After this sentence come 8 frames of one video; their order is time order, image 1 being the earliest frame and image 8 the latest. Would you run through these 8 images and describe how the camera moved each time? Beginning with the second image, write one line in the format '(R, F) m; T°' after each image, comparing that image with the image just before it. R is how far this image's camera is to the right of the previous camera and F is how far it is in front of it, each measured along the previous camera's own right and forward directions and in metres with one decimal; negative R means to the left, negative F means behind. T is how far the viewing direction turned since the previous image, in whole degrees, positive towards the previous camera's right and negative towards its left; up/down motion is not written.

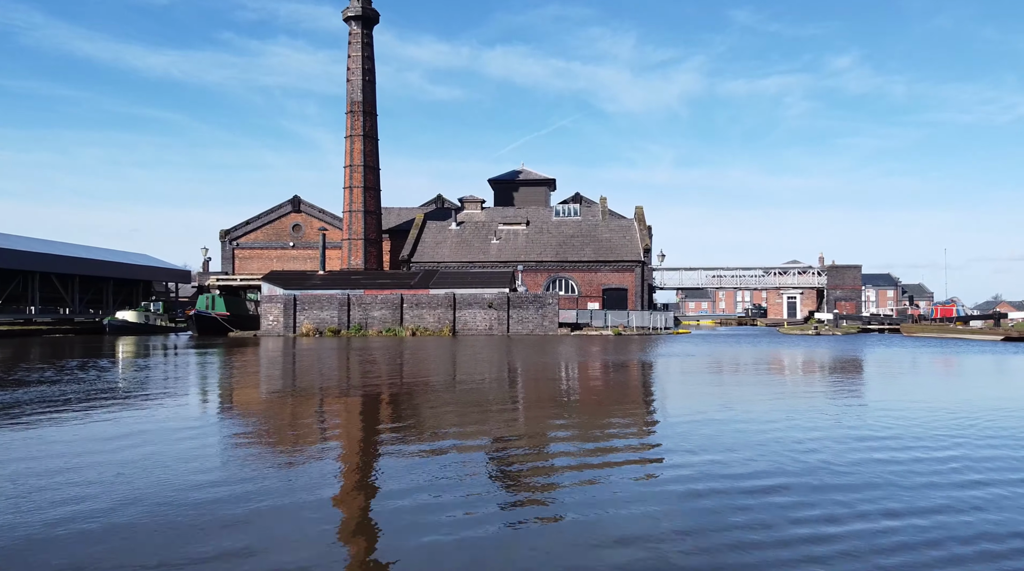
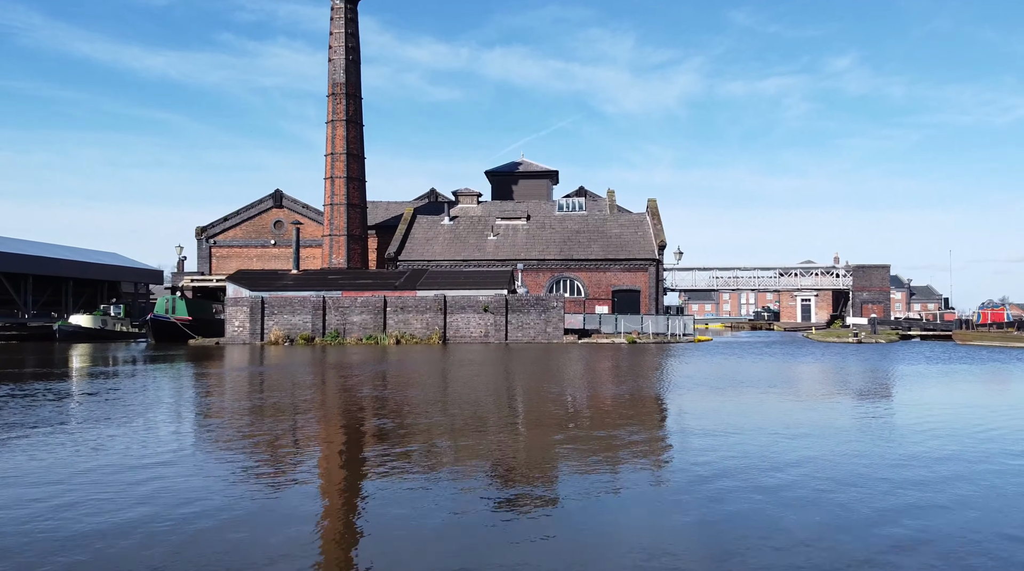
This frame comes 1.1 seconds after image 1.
(0.0, +4.8) m; 0°
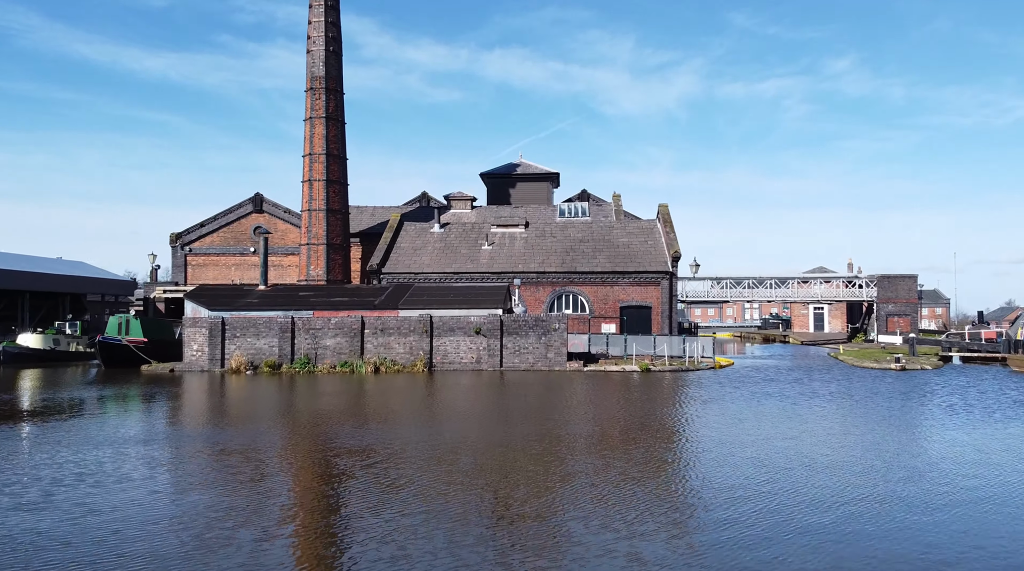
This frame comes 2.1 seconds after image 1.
(+0.1, +4.2) m; 0°
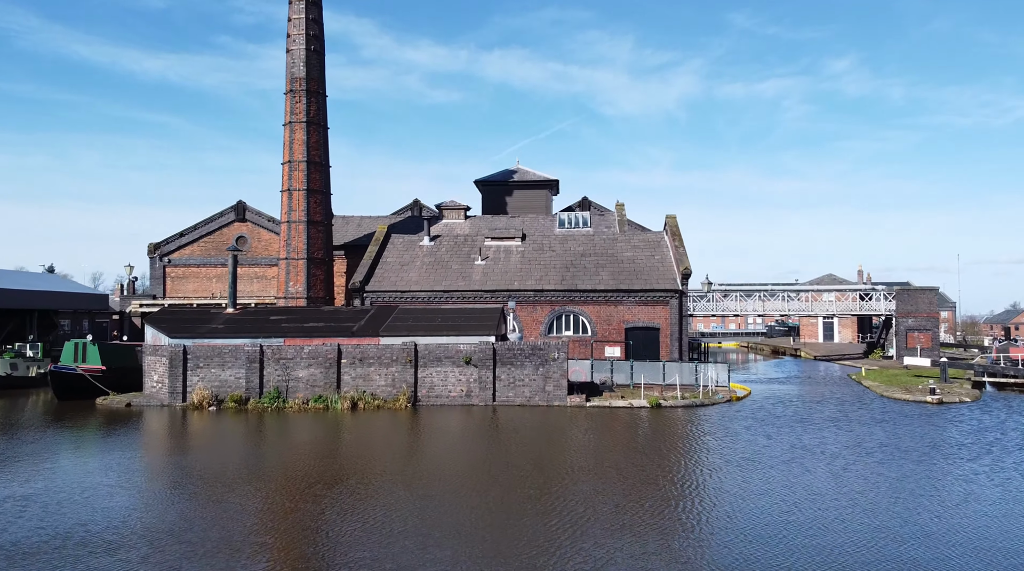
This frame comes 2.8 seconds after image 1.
(+0.2, +3.0) m; 0°
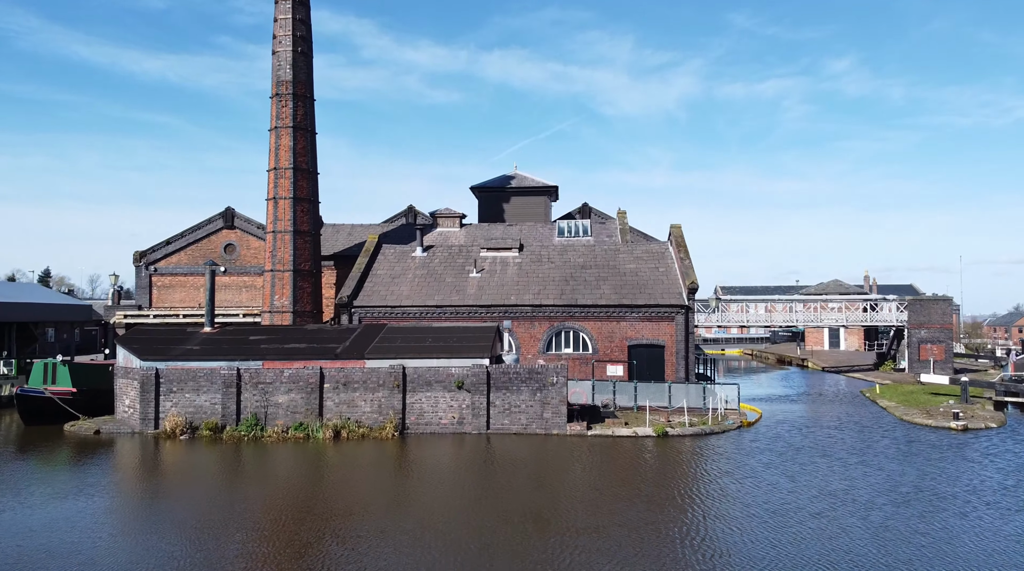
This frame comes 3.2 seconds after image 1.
(+0.1, +1.8) m; 0°
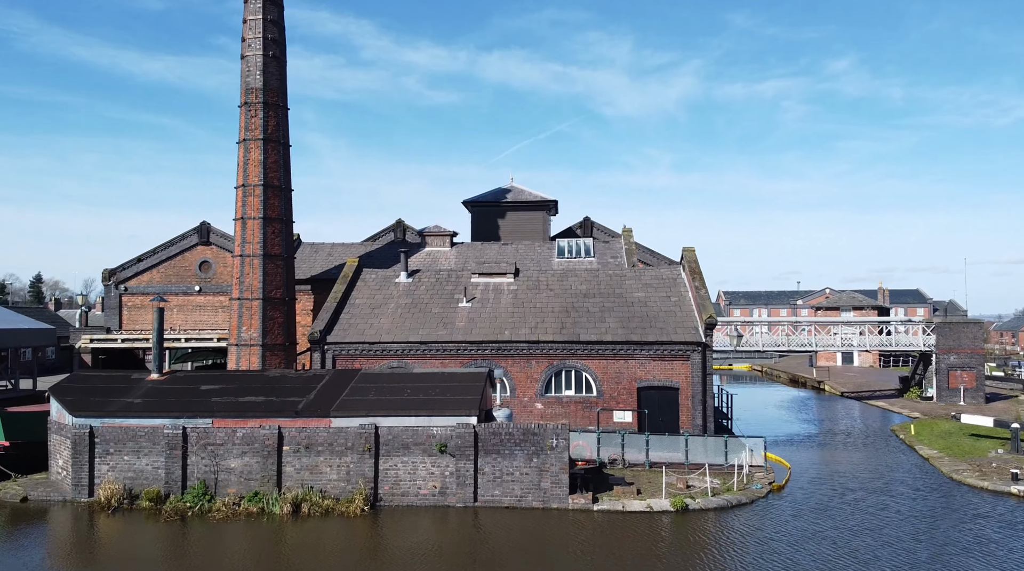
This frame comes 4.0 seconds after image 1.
(+0.2, +3.6) m; 0°
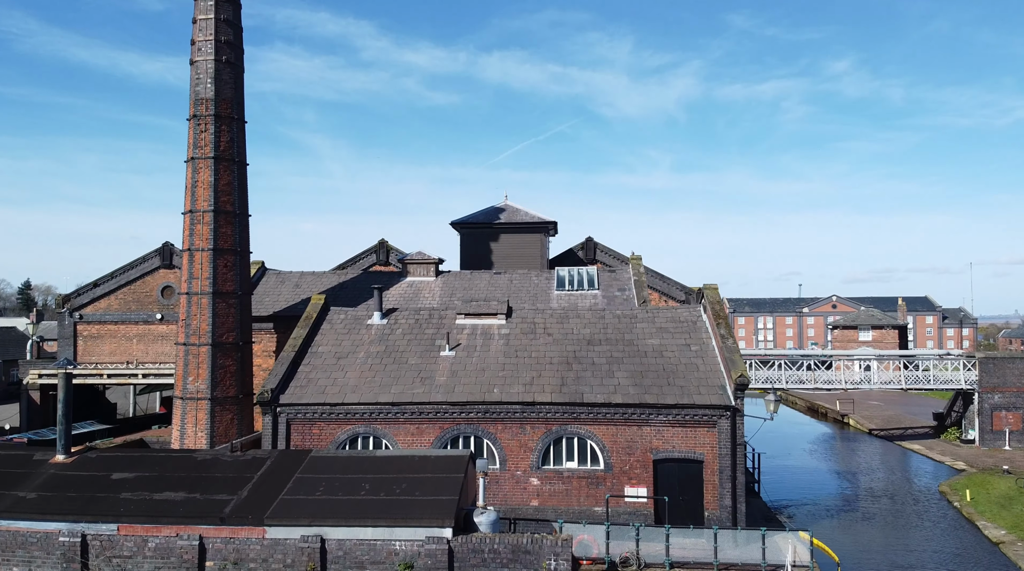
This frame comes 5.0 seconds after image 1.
(+0.2, +4.7) m; 0°
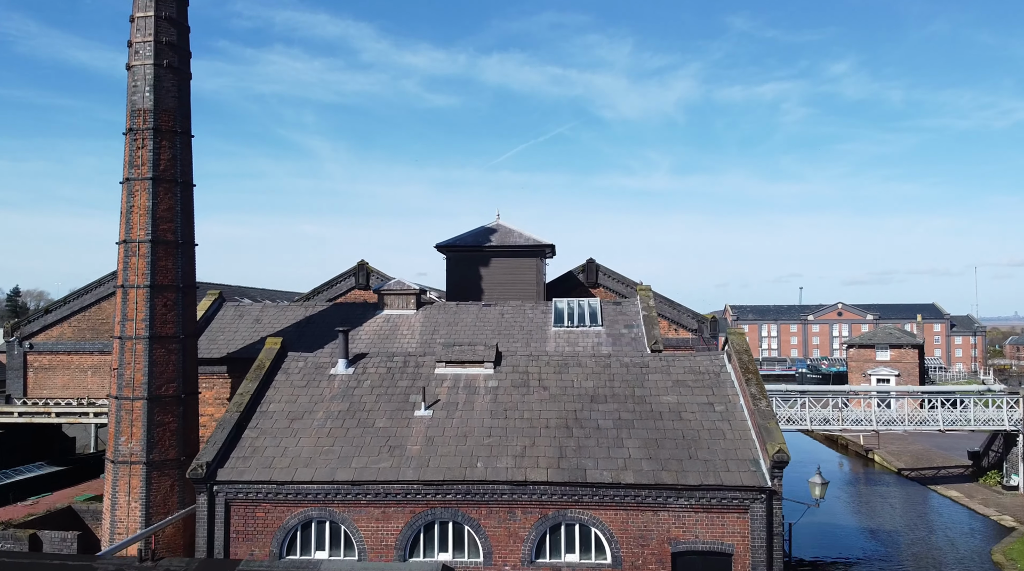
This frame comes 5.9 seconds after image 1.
(+0.3, +4.2) m; 0°
